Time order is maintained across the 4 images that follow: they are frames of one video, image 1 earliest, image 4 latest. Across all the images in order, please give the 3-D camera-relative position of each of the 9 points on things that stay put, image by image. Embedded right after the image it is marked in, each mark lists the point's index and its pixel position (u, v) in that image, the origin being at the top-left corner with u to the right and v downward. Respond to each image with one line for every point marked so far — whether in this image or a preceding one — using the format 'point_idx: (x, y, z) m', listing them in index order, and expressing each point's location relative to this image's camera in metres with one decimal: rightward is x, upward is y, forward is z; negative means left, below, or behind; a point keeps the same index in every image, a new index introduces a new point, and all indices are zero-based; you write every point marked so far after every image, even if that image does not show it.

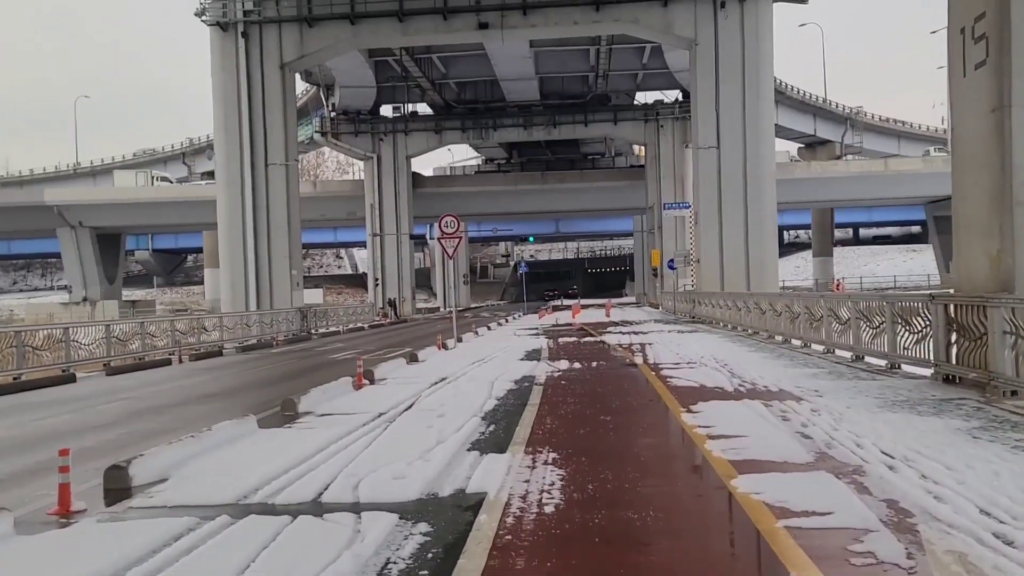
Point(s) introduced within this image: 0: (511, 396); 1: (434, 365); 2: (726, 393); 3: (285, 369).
0: (0.0, -1.5, +11.9) m
1: (-1.5, -1.5, +17.4) m
2: (+2.8, -1.4, +11.6) m
3: (-4.9, -1.8, +19.0) m
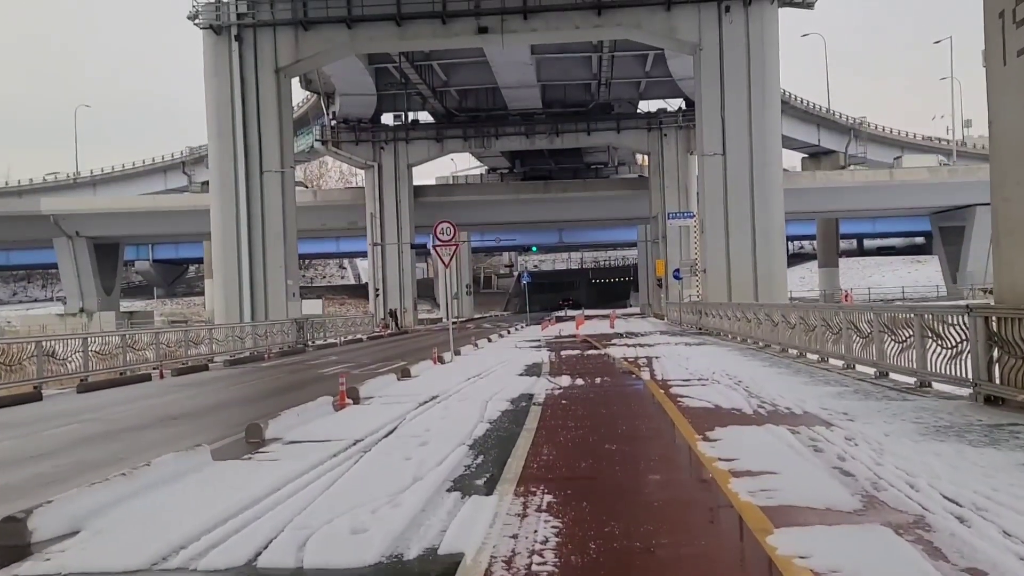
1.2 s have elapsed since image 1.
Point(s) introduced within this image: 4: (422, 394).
0: (-0.1, -1.6, +10.8) m
1: (-1.6, -1.7, +16.2) m
2: (+2.7, -1.5, +10.4) m
3: (-4.9, -2.0, +17.9) m
4: (-1.4, -1.7, +13.8) m
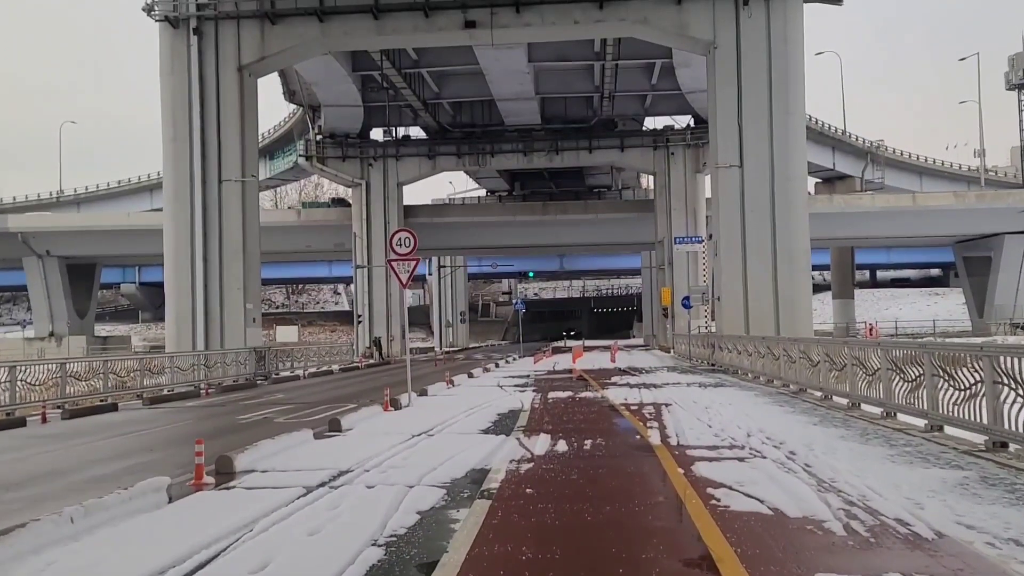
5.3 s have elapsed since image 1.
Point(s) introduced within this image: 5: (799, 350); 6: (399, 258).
0: (-0.7, -1.8, +6.3) m
1: (-2.1, -2.0, +11.8) m
2: (+2.2, -1.7, +5.9) m
3: (-5.5, -2.3, +13.4) m
4: (-2.0, -1.9, +9.4) m
5: (+6.5, -1.4, +19.9) m
6: (-2.4, +0.6, +18.5) m
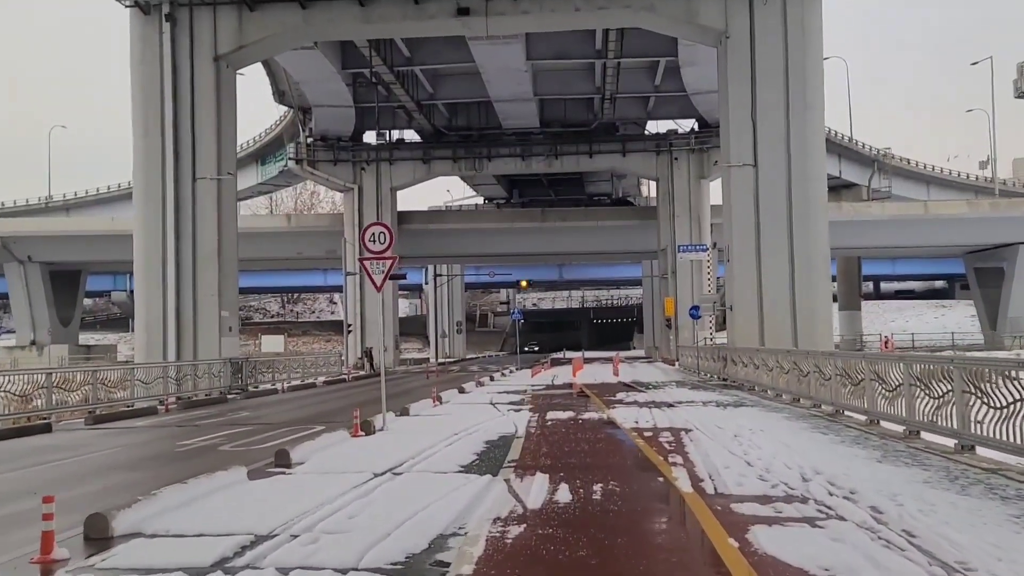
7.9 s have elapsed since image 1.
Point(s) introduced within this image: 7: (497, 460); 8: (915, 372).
0: (-0.8, -1.7, +3.8) m
1: (-2.2, -2.0, +9.2) m
2: (+2.0, -1.6, +3.3) m
3: (-5.6, -2.3, +10.8) m
4: (-2.1, -1.9, +6.8) m
5: (+6.3, -1.5, +17.4) m
6: (-2.5, +0.6, +15.9) m
7: (-0.2, -2.2, +11.2) m
8: (+6.0, -1.2, +13.0) m
